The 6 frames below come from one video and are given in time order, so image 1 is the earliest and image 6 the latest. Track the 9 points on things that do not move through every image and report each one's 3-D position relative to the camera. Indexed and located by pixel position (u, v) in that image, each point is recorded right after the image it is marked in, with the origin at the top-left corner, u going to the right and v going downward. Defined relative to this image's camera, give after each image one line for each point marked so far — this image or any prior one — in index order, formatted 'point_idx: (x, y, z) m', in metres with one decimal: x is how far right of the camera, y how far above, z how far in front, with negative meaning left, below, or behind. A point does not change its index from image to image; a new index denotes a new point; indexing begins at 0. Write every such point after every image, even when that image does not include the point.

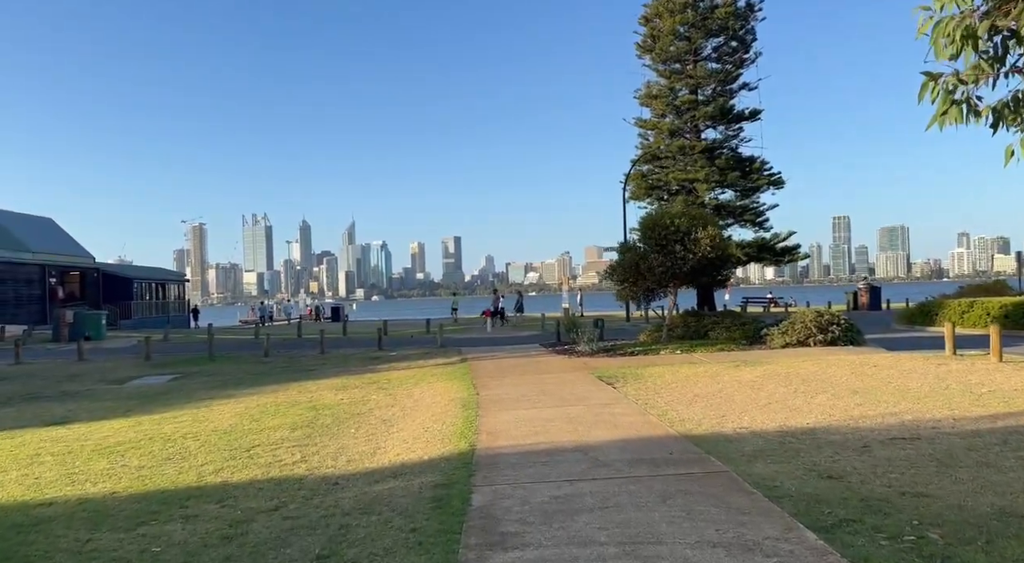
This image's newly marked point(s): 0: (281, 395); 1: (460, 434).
0: (-4.3, -2.1, +14.3) m
1: (-0.6, -1.8, +9.1) m
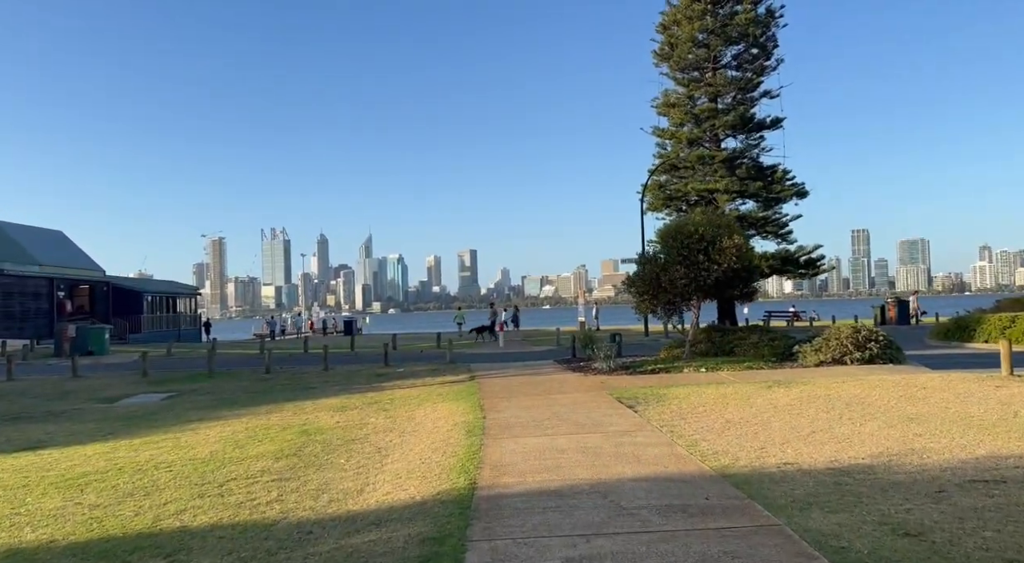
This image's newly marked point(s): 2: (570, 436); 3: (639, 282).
0: (-4.1, -2.4, +13.3) m
1: (-0.5, -1.9, +8.0) m
2: (+0.7, -1.9, +9.4) m
3: (+3.0, 0.0, +18.0) m
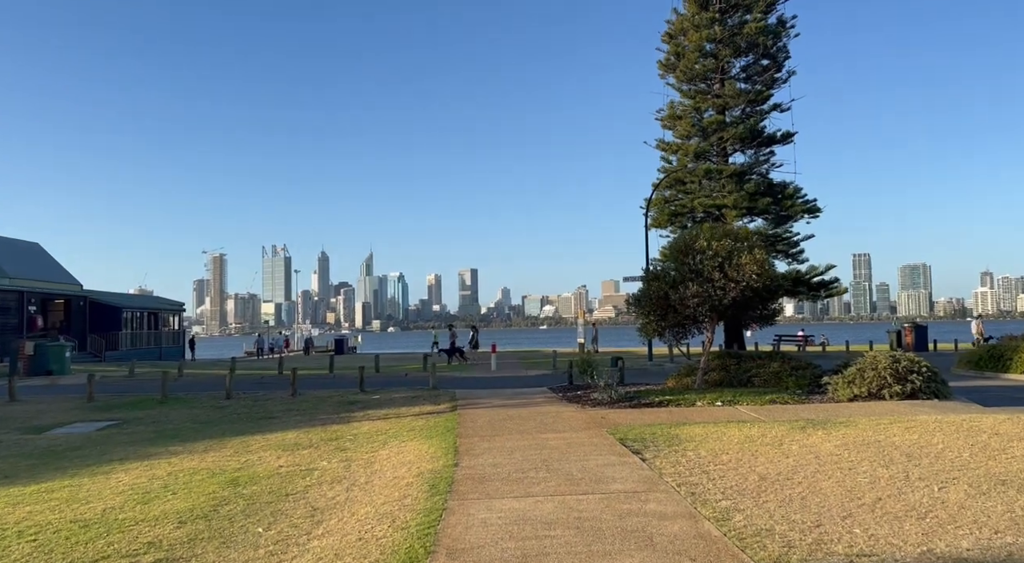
0: (-4.4, -2.5, +11.1) m
1: (-0.8, -2.0, +5.8) m
2: (+0.5, -2.0, +7.3) m
3: (+2.7, -0.4, +15.8) m
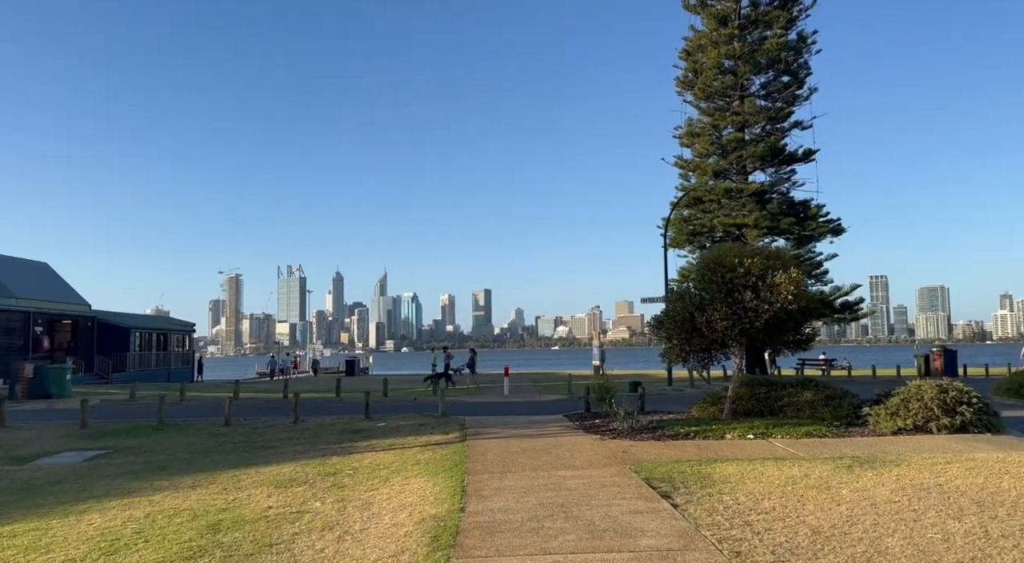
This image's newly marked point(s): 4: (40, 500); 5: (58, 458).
0: (-4.2, -2.8, +10.1) m
1: (-0.7, -2.2, +4.8) m
2: (+0.6, -2.2, +6.2) m
3: (+3.0, -0.8, +14.8) m
4: (-6.5, -3.0, +10.6) m
5: (-8.4, -3.3, +14.2) m
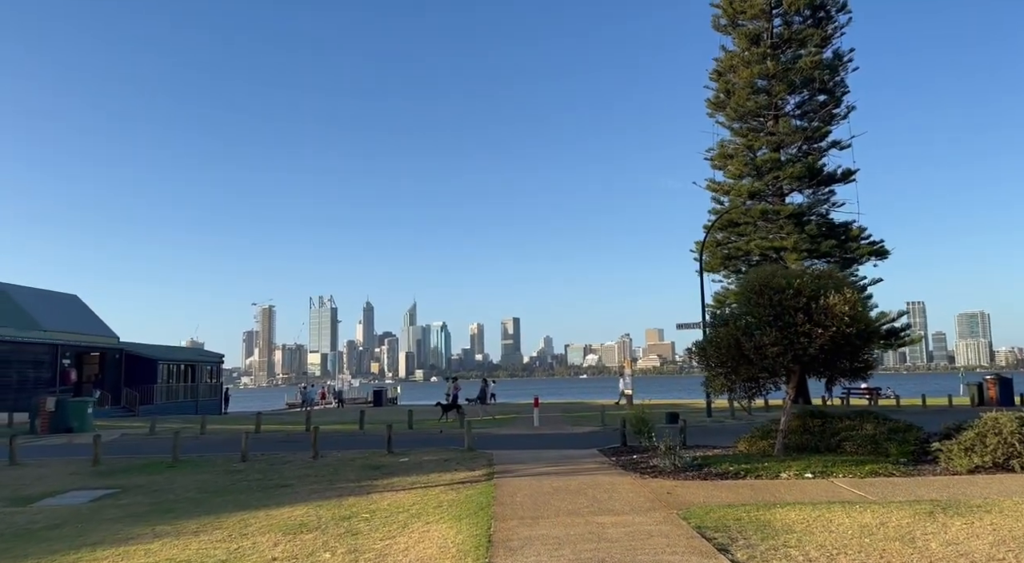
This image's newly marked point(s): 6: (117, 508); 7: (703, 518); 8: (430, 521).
0: (-3.8, -3.1, +9.2) m
1: (-0.5, -2.3, +3.8) m
2: (+0.8, -2.4, +5.1) m
3: (+3.6, -1.2, +13.7) m
4: (-6.0, -3.3, +9.7) m
5: (-7.8, -3.8, +13.4) m
6: (-6.4, -3.6, +12.5) m
7: (+2.3, -2.8, +9.0) m
8: (-1.0, -3.1, +10.0) m
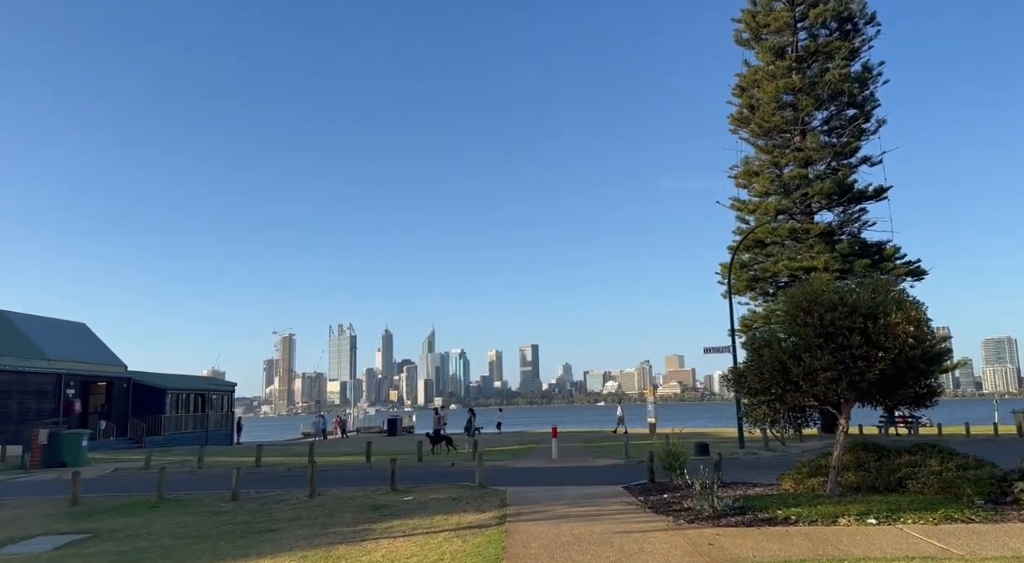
0: (-3.6, -3.3, +7.7) m
1: (-0.5, -2.2, +2.2) m
2: (+0.9, -2.3, +3.6) m
3: (+3.8, -1.5, +12.1) m
4: (-5.9, -3.5, +8.3) m
5: (-7.6, -4.1, +12.0) m
6: (-6.2, -3.9, +11.0) m
7: (+2.4, -2.9, +7.4) m
8: (-0.9, -3.2, +8.4) m
